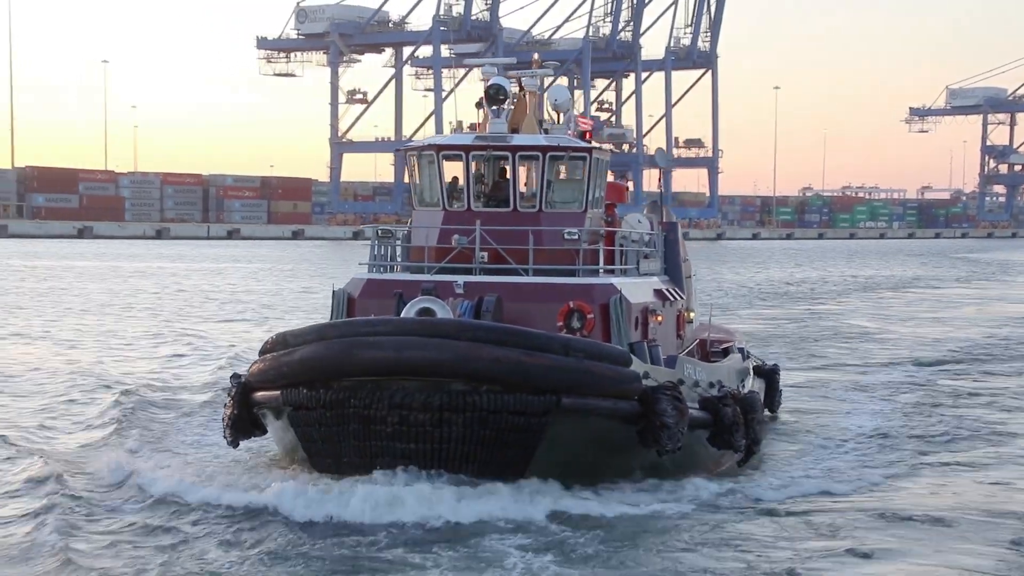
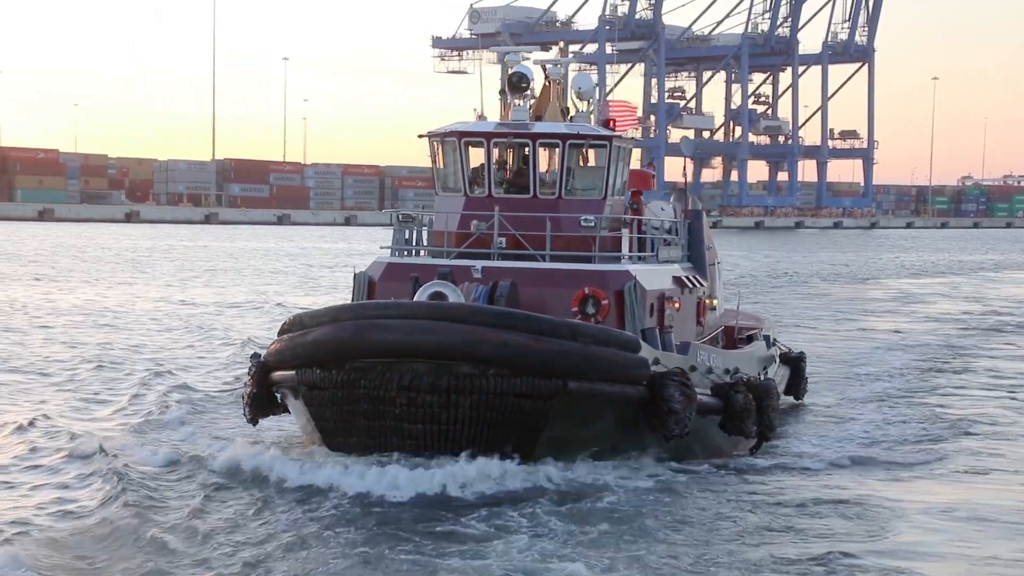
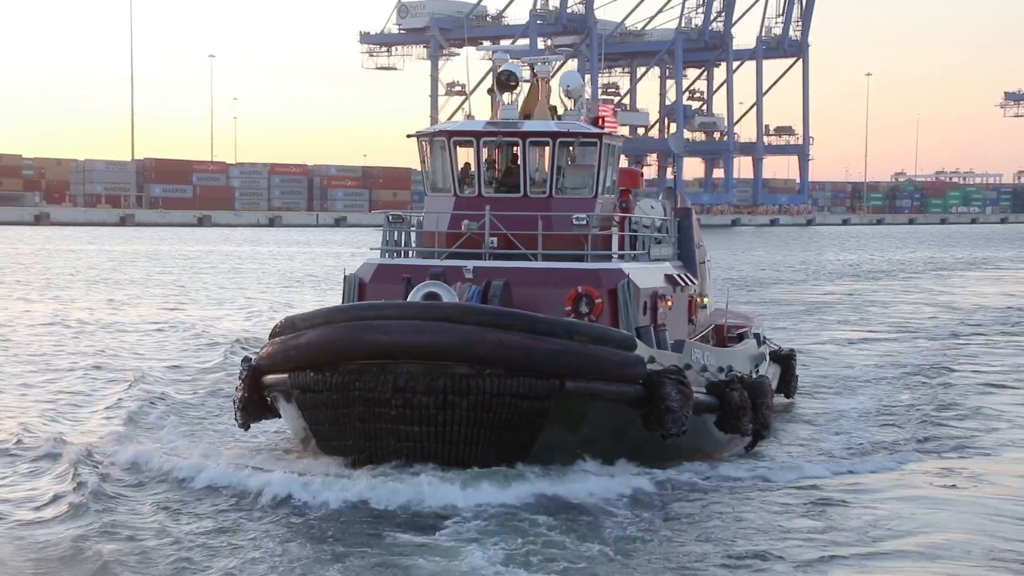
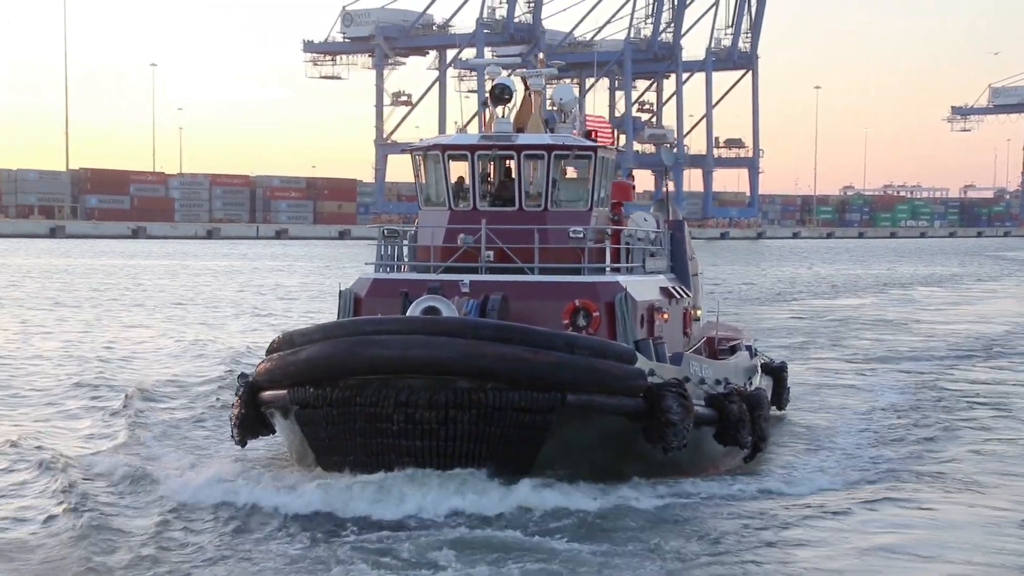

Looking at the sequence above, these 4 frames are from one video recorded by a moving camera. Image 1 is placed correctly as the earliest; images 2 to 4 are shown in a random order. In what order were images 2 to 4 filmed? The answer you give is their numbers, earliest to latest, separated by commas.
4, 3, 2
